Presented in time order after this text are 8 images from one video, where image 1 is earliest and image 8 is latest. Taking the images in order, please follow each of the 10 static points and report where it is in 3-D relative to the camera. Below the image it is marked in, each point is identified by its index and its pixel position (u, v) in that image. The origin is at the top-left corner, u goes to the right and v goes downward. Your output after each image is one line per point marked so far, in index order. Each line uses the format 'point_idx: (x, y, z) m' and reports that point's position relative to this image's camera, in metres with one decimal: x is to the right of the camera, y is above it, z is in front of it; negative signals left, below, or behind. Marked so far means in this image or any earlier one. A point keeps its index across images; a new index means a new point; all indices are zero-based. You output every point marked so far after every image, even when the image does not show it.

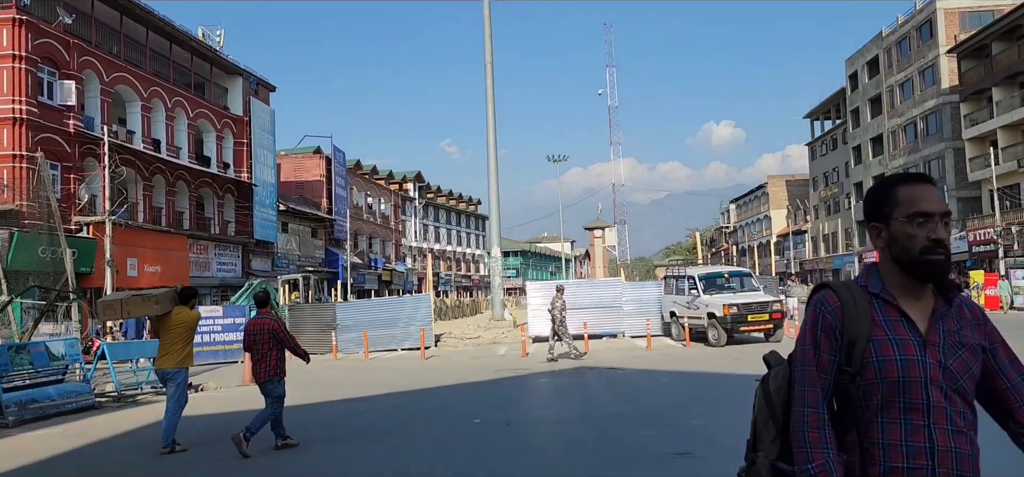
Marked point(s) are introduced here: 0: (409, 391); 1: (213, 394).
0: (-1.5, -2.3, +13.0) m
1: (-5.2, -2.7, +14.5) m
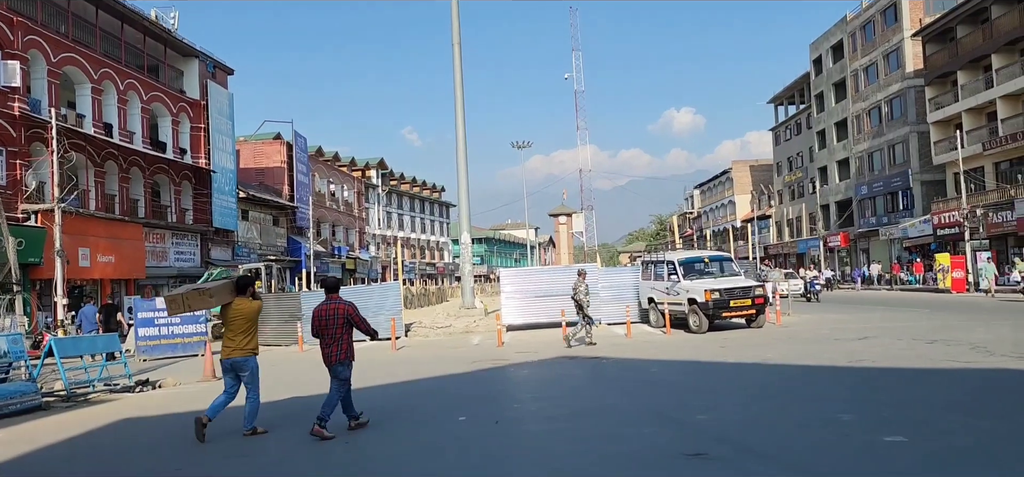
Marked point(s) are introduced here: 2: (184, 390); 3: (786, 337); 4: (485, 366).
0: (-1.8, -2.1, +12.2) m
1: (-5.5, -2.4, +13.6) m
2: (-5.2, -2.4, +13.4) m
3: (+5.0, -1.8, +15.2) m
4: (-0.4, -2.1, +14.0) m
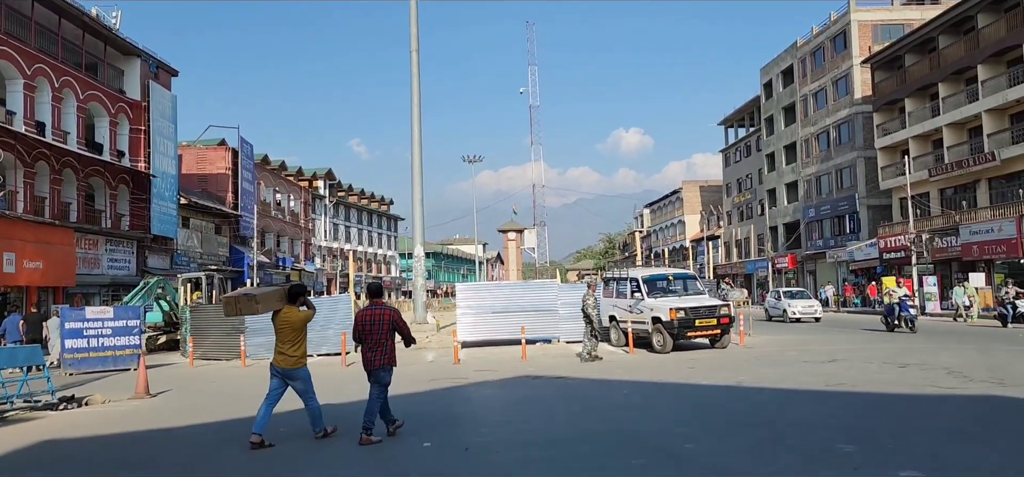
0: (-2.3, -2.2, +11.3) m
1: (-6.1, -2.5, +12.4) m
2: (-5.8, -2.5, +12.3) m
3: (+4.3, -2.1, +14.7) m
4: (-1.1, -2.3, +13.2) m
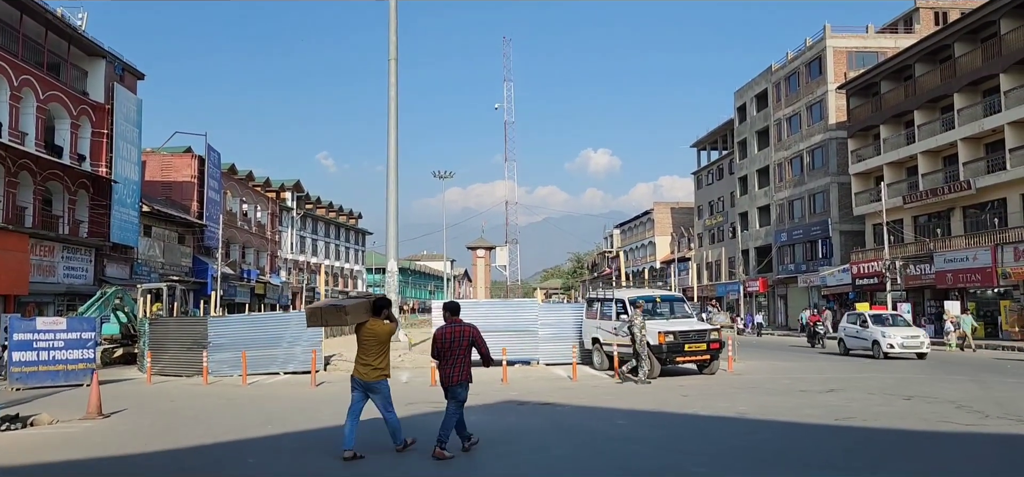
0: (-2.5, -2.4, +10.4) m
1: (-6.3, -2.6, +11.3) m
2: (-6.0, -2.5, +11.2) m
3: (+4.0, -2.5, +14.1) m
4: (-1.3, -2.5, +12.3) m
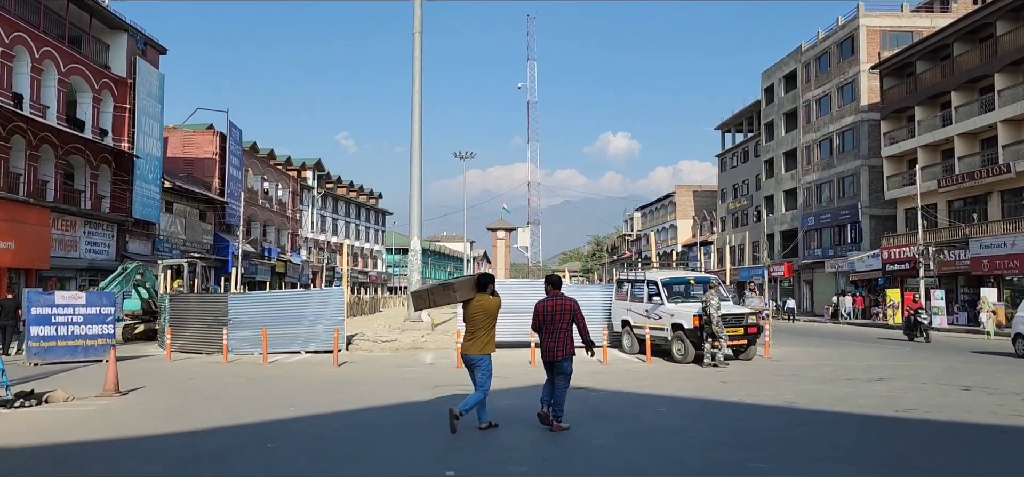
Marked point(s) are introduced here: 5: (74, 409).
0: (-2.1, -2.0, +9.9) m
1: (-5.9, -2.2, +10.9) m
2: (-5.6, -2.1, +10.8) m
3: (+4.5, -2.2, +13.4) m
4: (-0.9, -2.1, +11.8) m
5: (-5.5, -2.1, +10.6) m
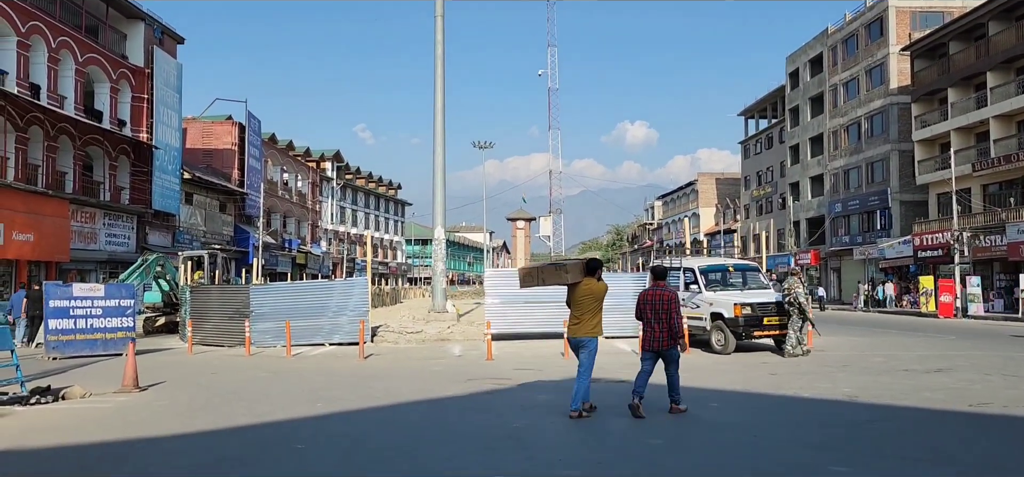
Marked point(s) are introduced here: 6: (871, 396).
0: (-1.6, -1.9, +9.3) m
1: (-5.4, -2.0, +10.5) m
2: (-5.1, -2.0, +10.3) m
3: (+5.0, -1.9, +12.7) m
4: (-0.4, -1.9, +11.2) m
5: (-5.1, -2.0, +10.1) m
6: (+4.0, -1.8, +9.4) m
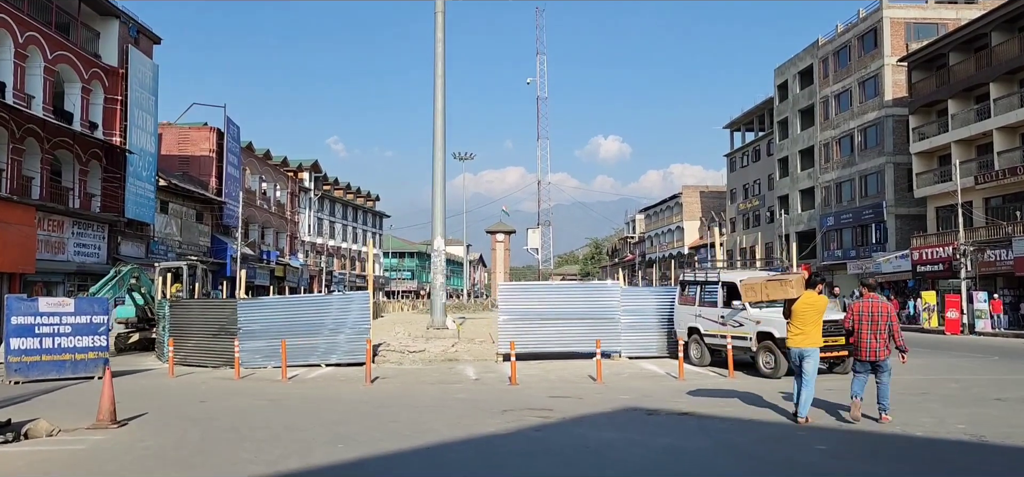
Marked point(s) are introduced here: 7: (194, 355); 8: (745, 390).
0: (-1.1, -1.9, +7.7) m
1: (-4.9, -2.1, +8.7) m
2: (-4.6, -2.1, +8.6) m
3: (+5.4, -2.1, +11.3) m
4: (+0.2, -2.1, +9.7) m
5: (-4.5, -2.1, +8.3) m
6: (+4.6, -1.9, +8.0) m
7: (-7.0, -2.5, +18.4) m
8: (+3.3, -2.2, +11.9) m
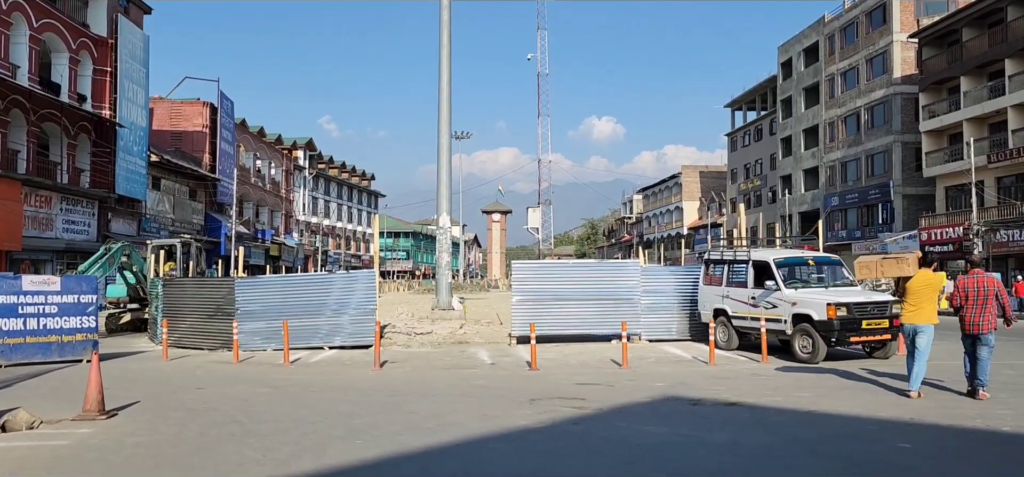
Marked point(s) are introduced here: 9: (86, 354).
0: (-0.7, -1.7, +6.8) m
1: (-4.5, -1.8, +7.8) m
2: (-4.3, -1.8, +7.7) m
3: (+5.7, -1.7, +10.5) m
4: (+0.5, -1.8, +8.8) m
5: (-4.2, -1.8, +7.4) m
6: (+4.9, -1.6, +7.1) m
7: (-6.7, -2.0, +17.5) m
8: (+3.6, -1.8, +11.1) m
9: (-7.4, -2.0, +14.6) m
